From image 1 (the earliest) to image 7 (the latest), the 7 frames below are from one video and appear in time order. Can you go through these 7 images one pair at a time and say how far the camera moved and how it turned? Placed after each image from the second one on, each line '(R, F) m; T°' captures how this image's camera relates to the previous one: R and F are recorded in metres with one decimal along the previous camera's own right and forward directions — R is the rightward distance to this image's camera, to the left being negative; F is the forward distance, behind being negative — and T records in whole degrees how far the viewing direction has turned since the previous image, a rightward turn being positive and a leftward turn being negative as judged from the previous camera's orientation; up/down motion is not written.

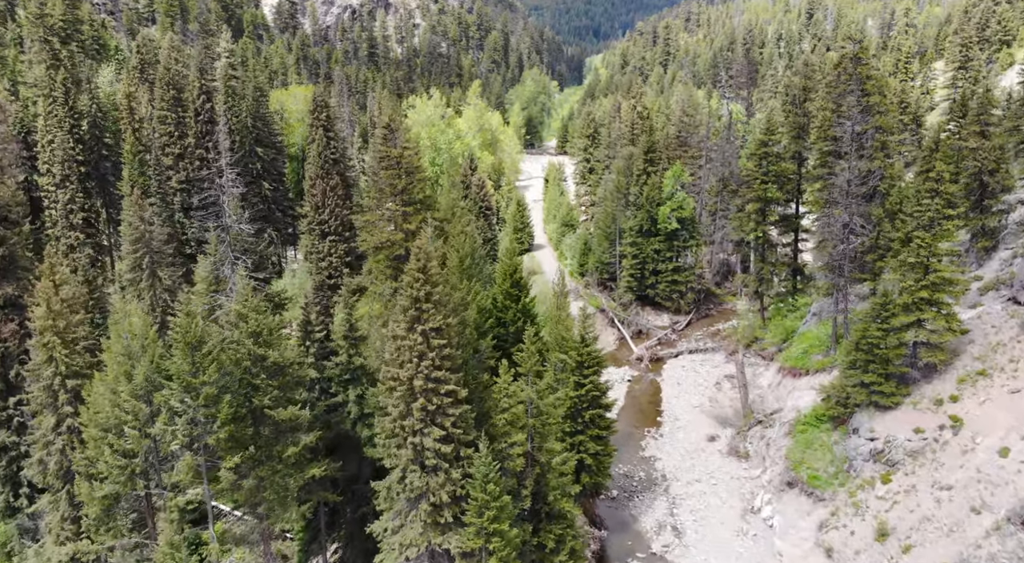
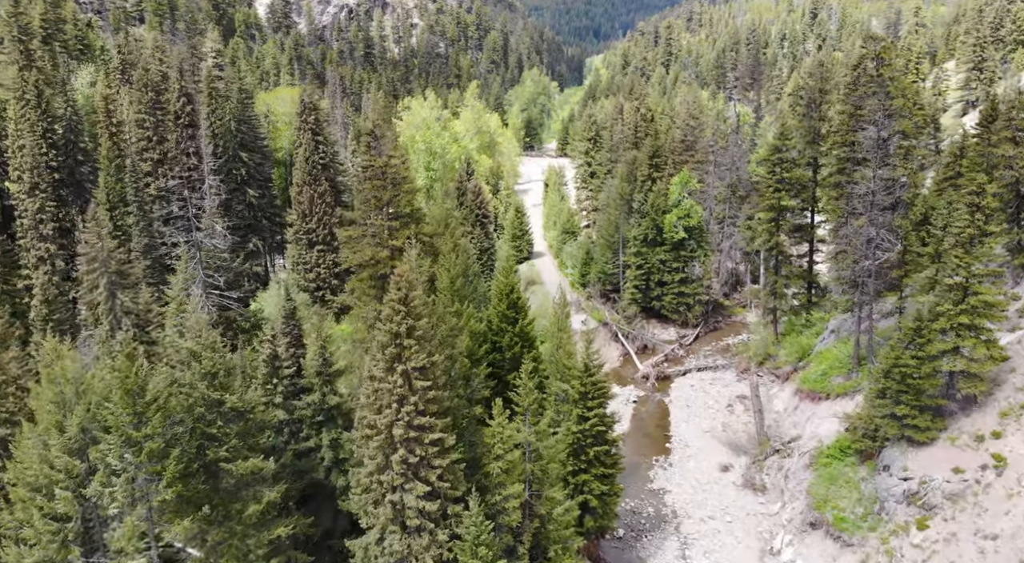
(+0.2, +3.5) m; 0°
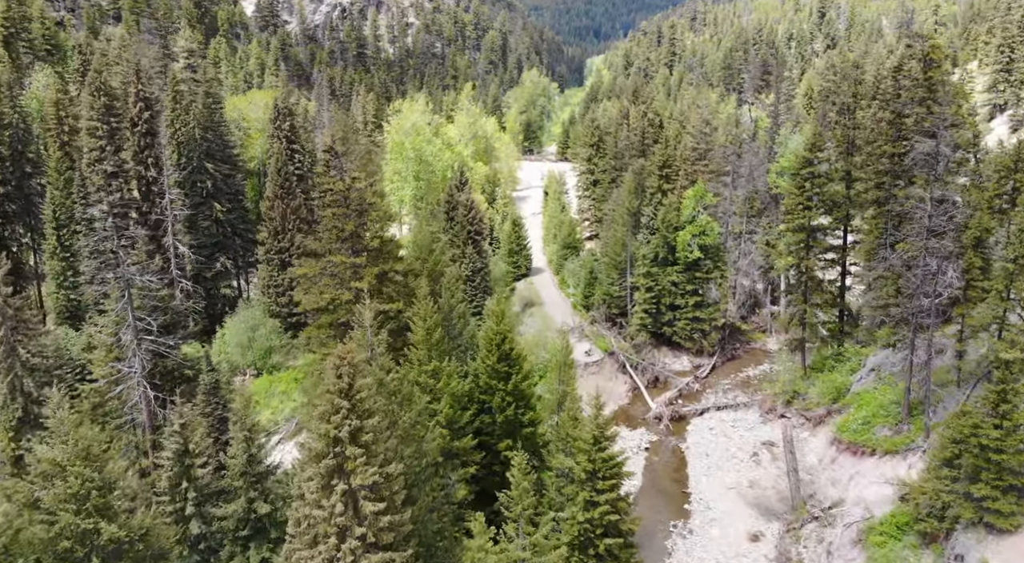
(+0.3, +6.5) m; 0°
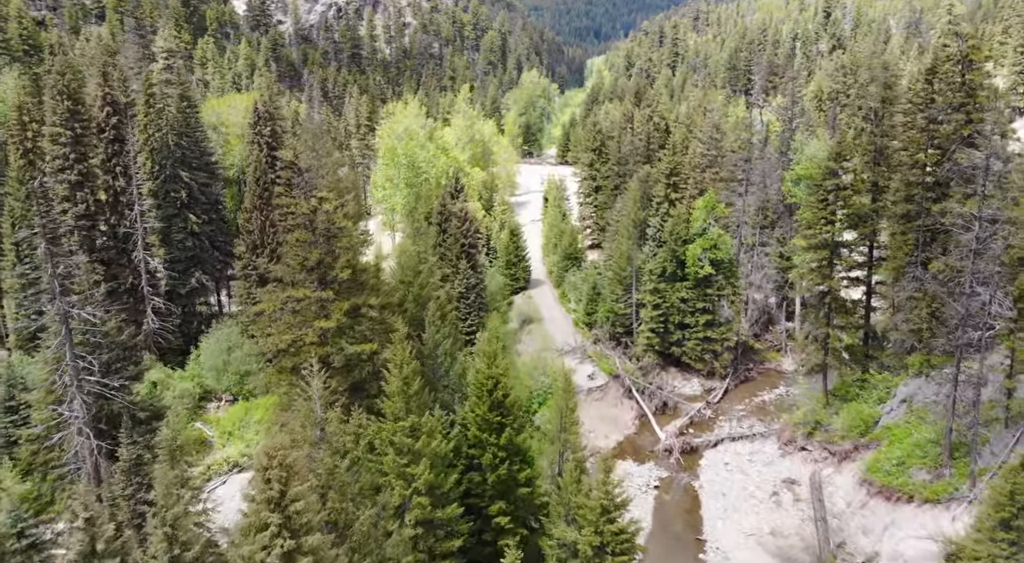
(+0.2, +4.1) m; 0°
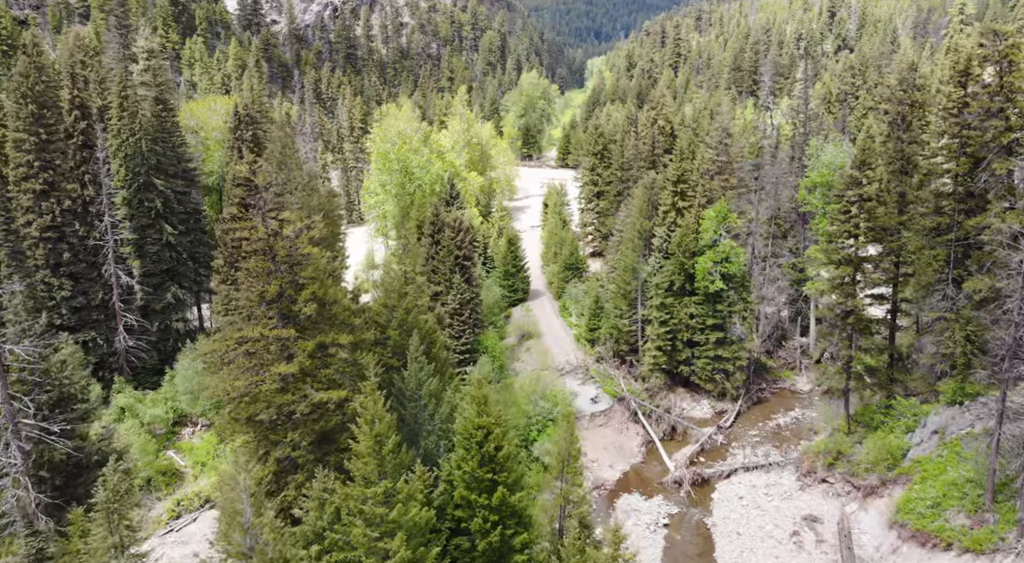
(+0.2, +3.5) m; 0°
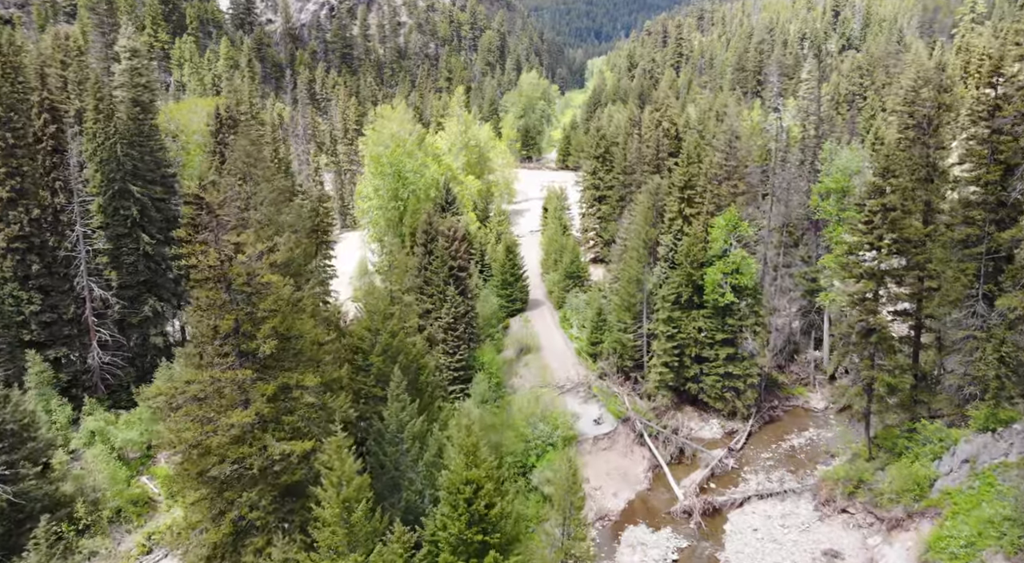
(+0.2, +2.9) m; 0°
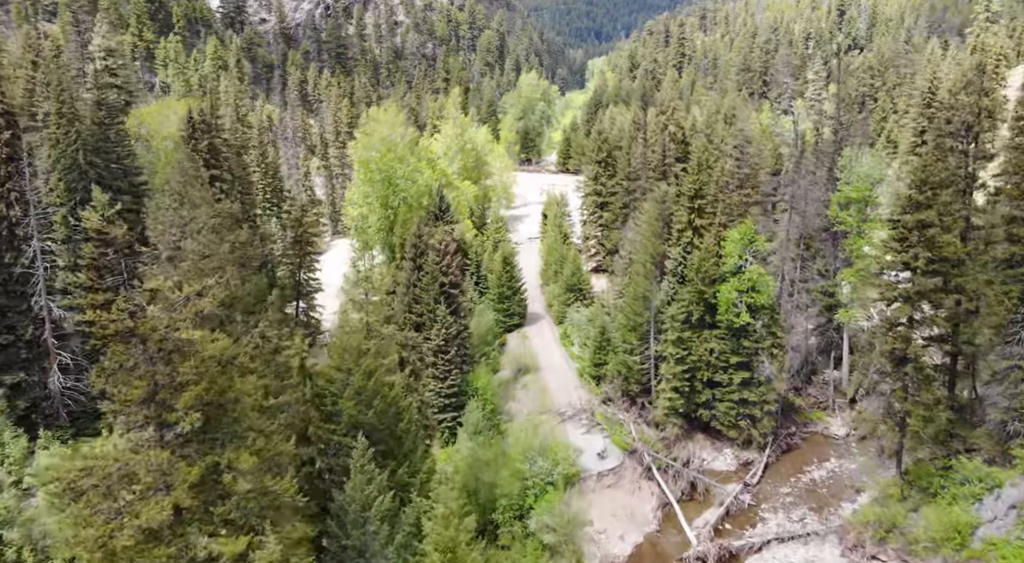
(+0.2, +3.8) m; 0°
